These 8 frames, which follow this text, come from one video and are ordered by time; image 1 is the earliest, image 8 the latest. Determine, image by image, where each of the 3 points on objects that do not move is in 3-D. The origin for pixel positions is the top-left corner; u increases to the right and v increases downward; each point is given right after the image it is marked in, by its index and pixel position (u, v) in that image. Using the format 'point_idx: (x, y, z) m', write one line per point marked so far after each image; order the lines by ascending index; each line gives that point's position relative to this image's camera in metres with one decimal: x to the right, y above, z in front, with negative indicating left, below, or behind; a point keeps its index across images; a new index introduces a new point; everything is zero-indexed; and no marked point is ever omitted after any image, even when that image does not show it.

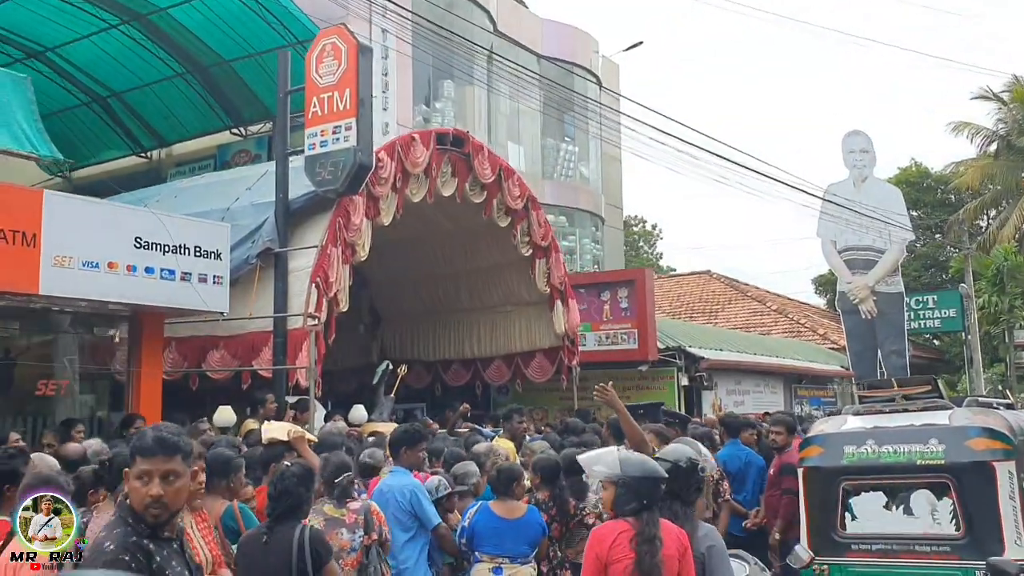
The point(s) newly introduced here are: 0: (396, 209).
0: (-1.4, +1.2, +13.2) m
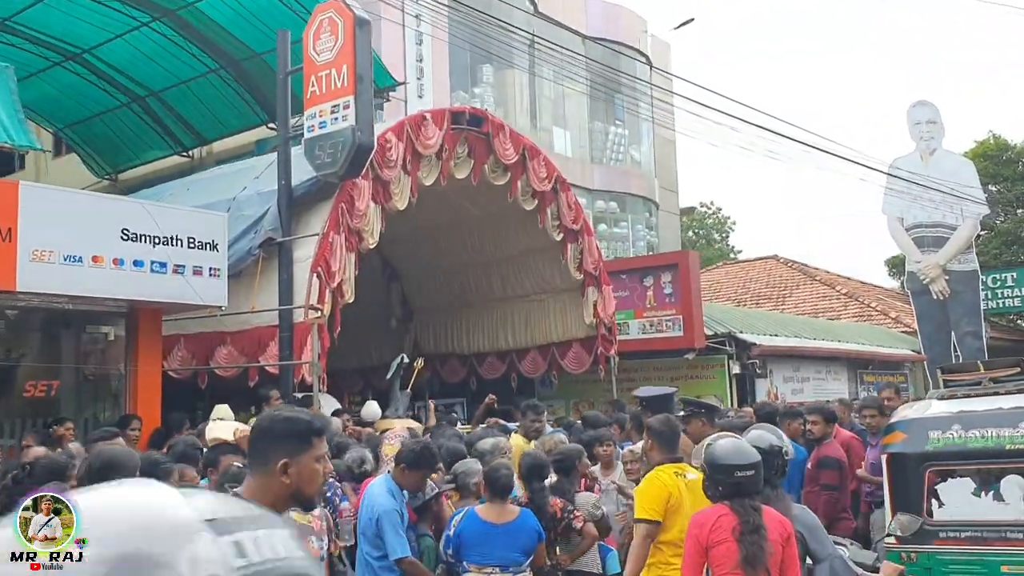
0: (-1.2, +1.3, +12.5) m
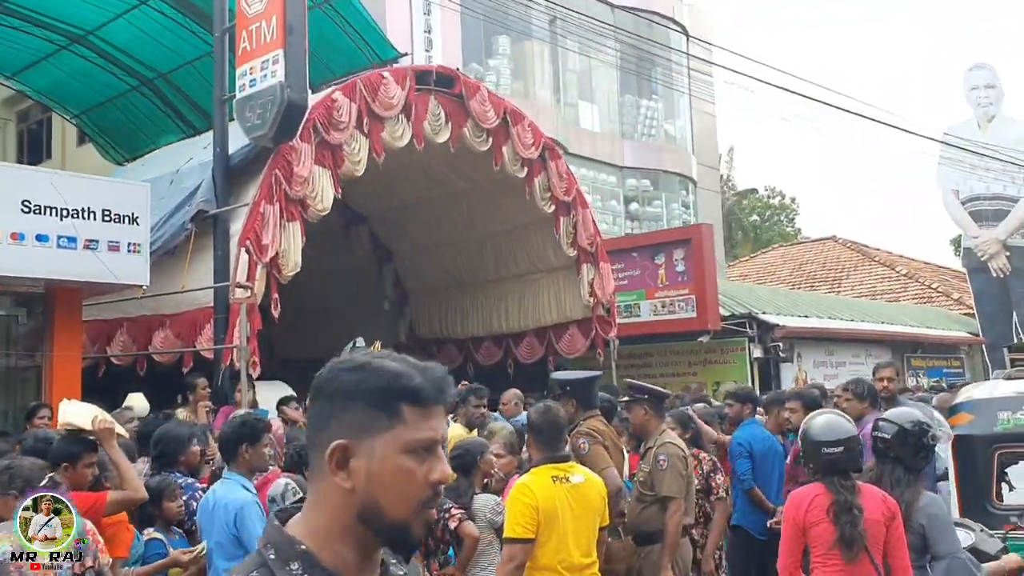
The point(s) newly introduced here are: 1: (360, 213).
0: (-1.6, +1.6, +11.3) m
1: (-2.6, +1.3, +16.4) m
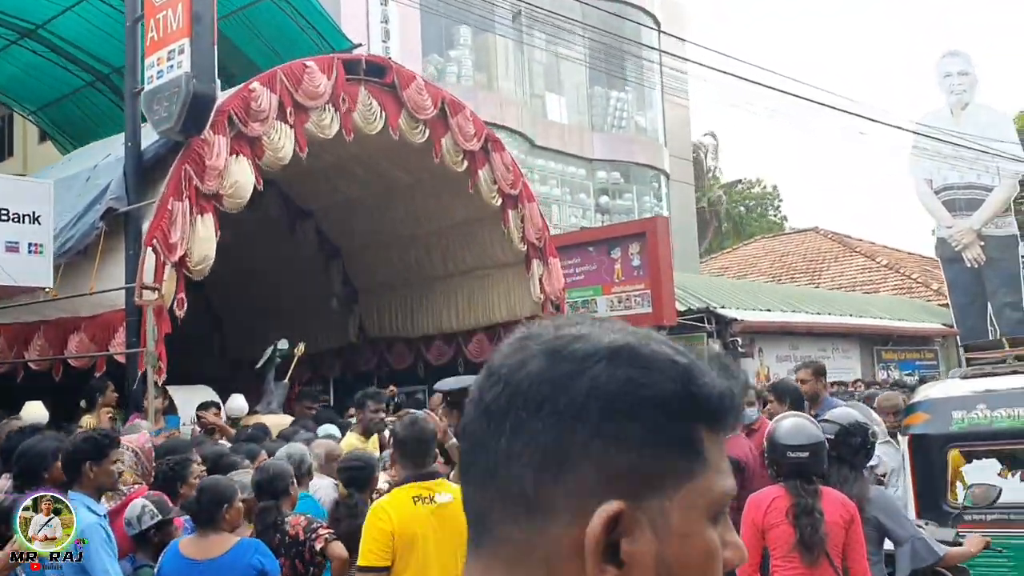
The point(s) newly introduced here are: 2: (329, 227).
0: (-2.4, +1.6, +10.9) m
1: (-3.4, +1.3, +16.0) m
2: (-3.0, +1.0, +16.1) m
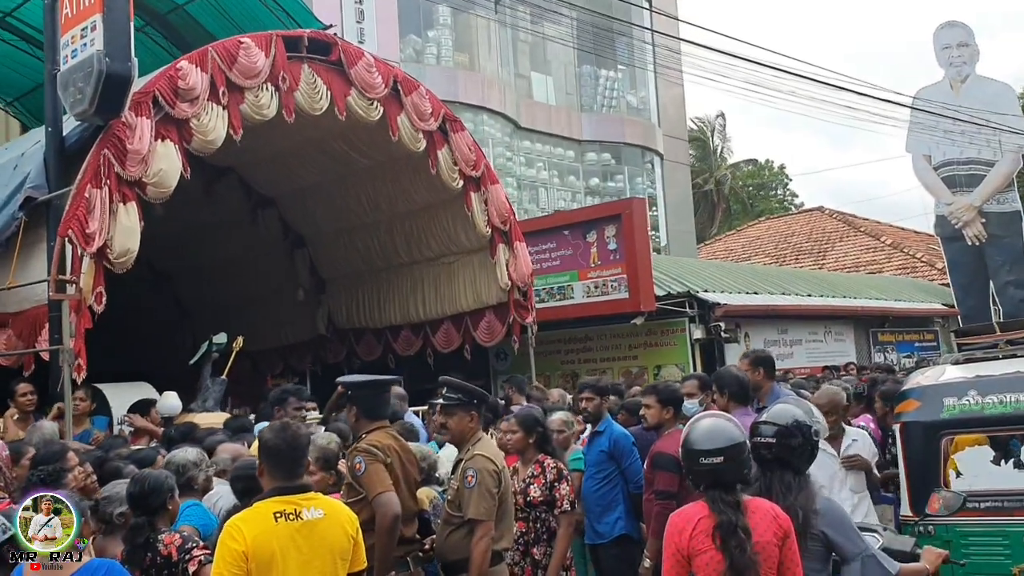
0: (-2.9, +1.7, +10.3) m
1: (-3.8, +1.5, +15.4) m
2: (-3.5, +1.2, +15.5) m
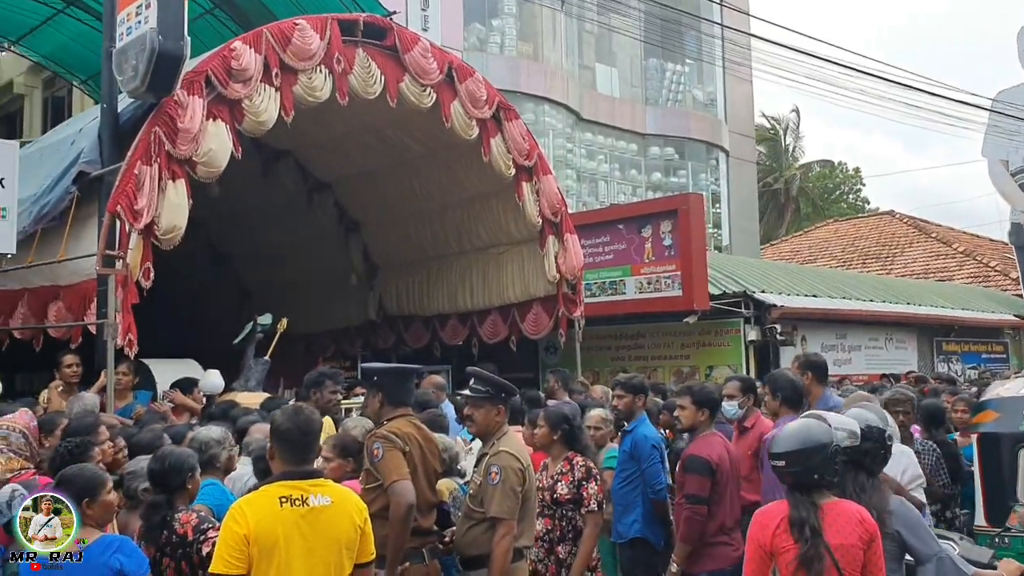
0: (-2.4, +1.9, +10.3) m
1: (-3.0, +1.7, +15.4) m
2: (-2.6, +1.4, +15.6) m
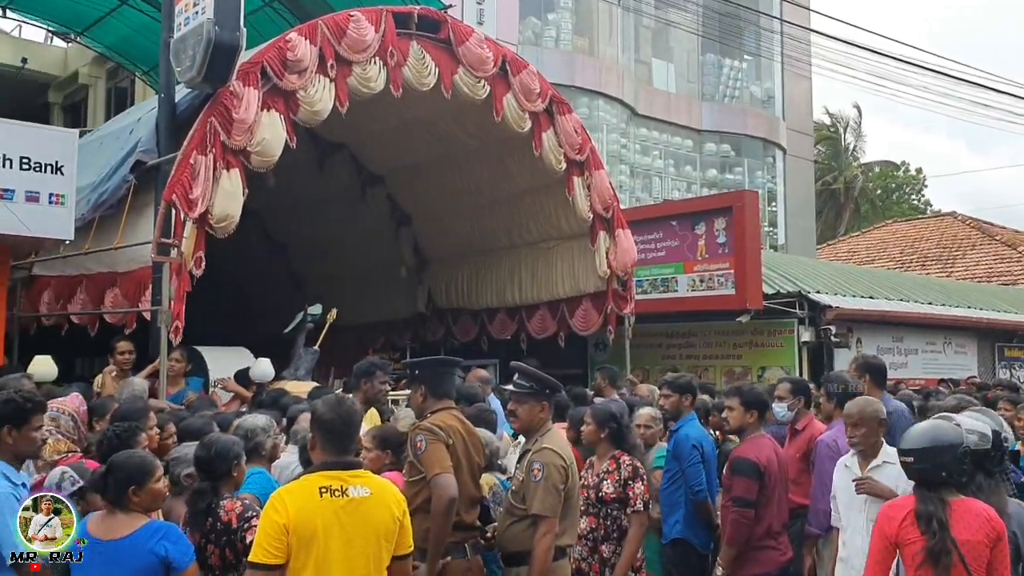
0: (-1.8, +2.0, +10.3) m
1: (-2.1, +1.8, +15.5) m
2: (-1.8, +1.5, +15.6) m
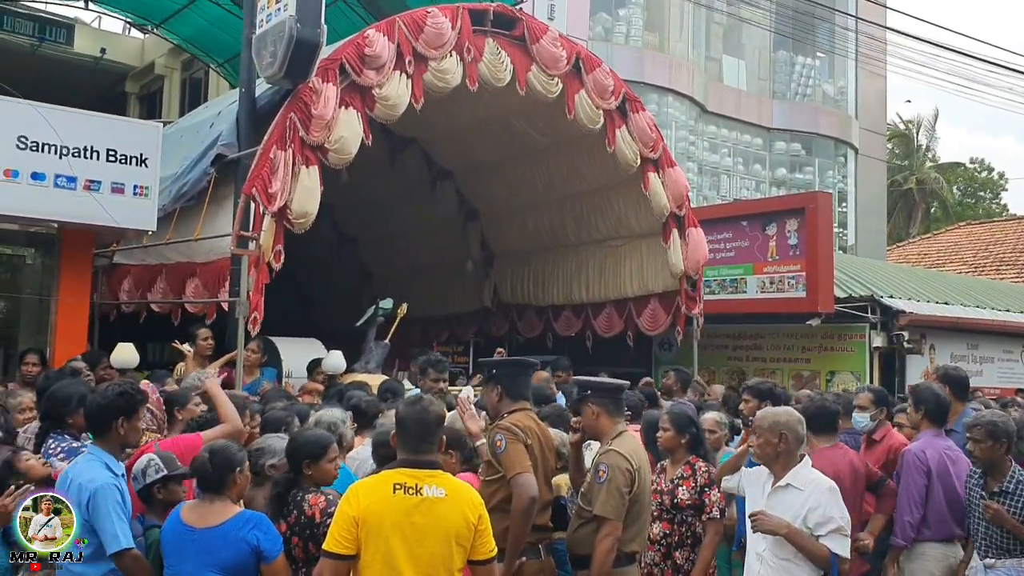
0: (-1.0, +2.0, +10.4) m
1: (-1.1, +1.9, +15.6) m
2: (-0.7, +1.6, +15.7) m
